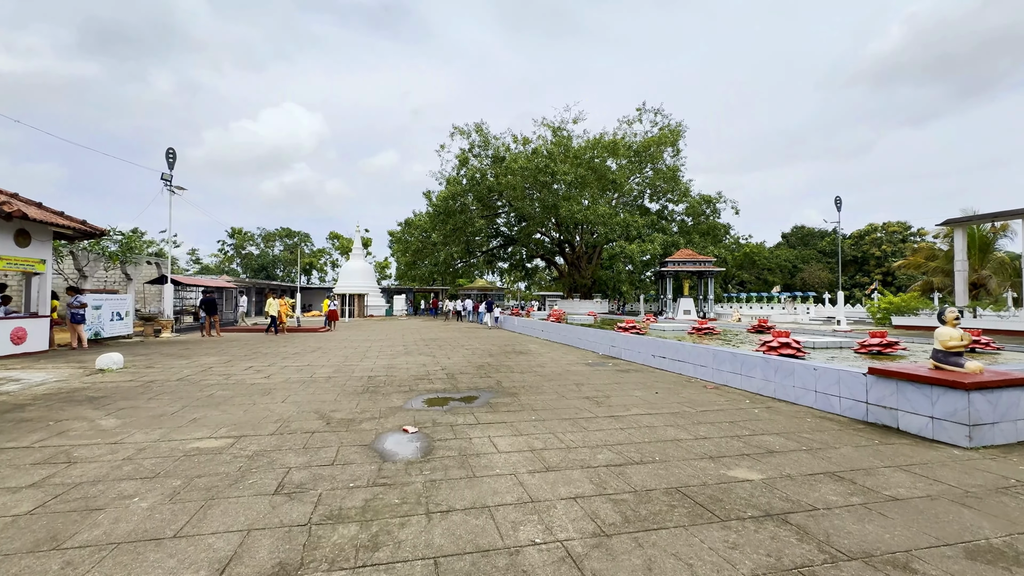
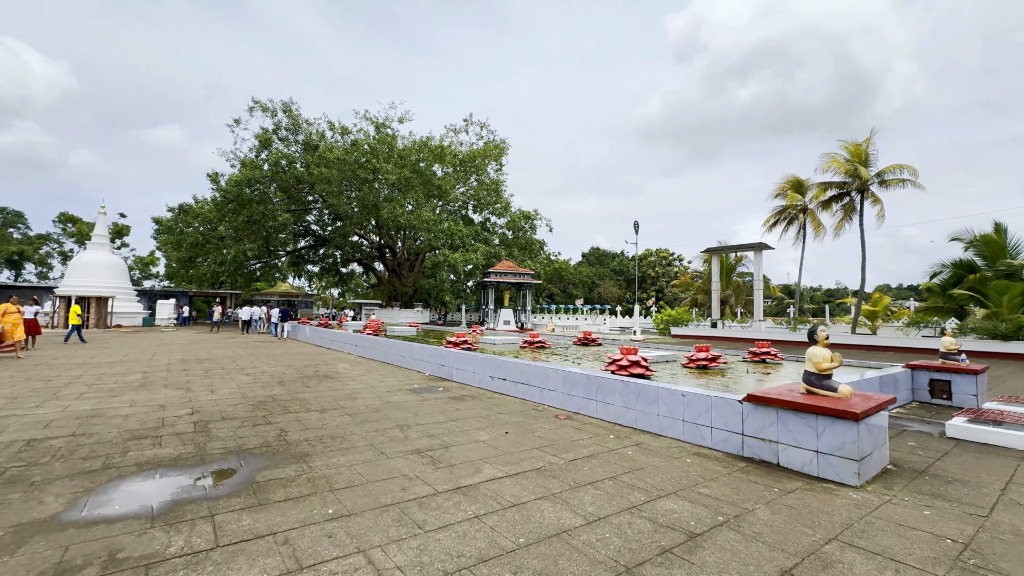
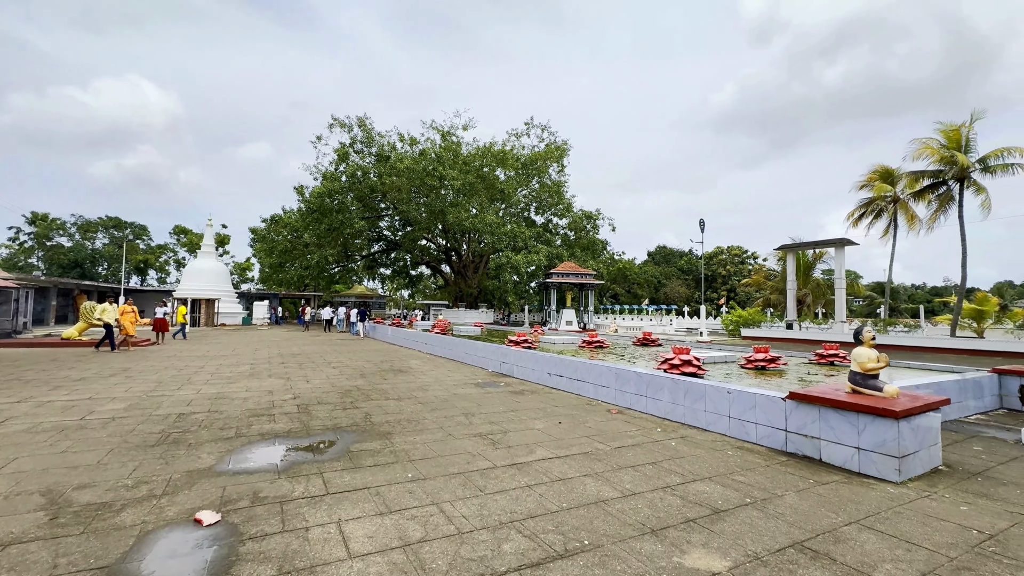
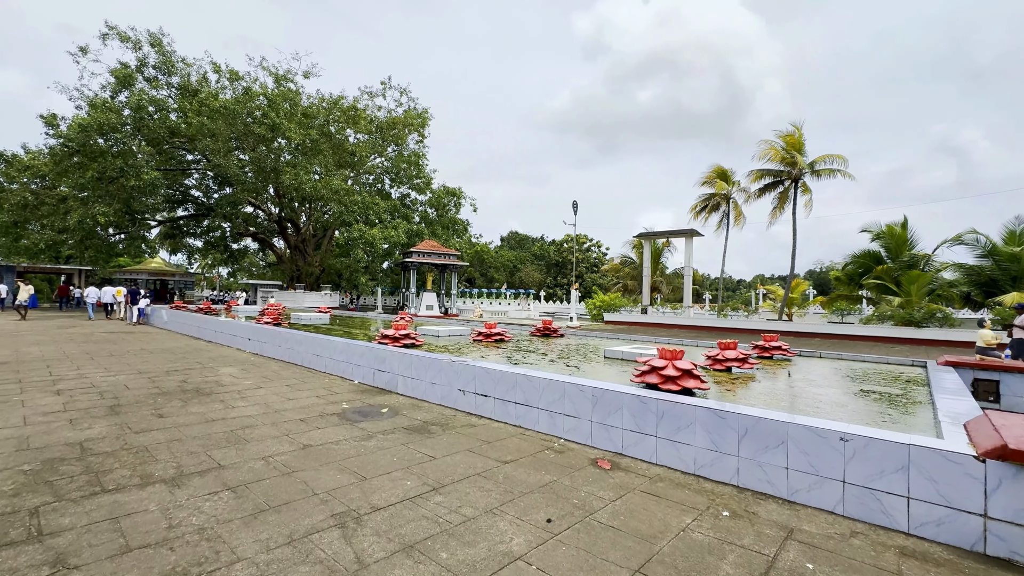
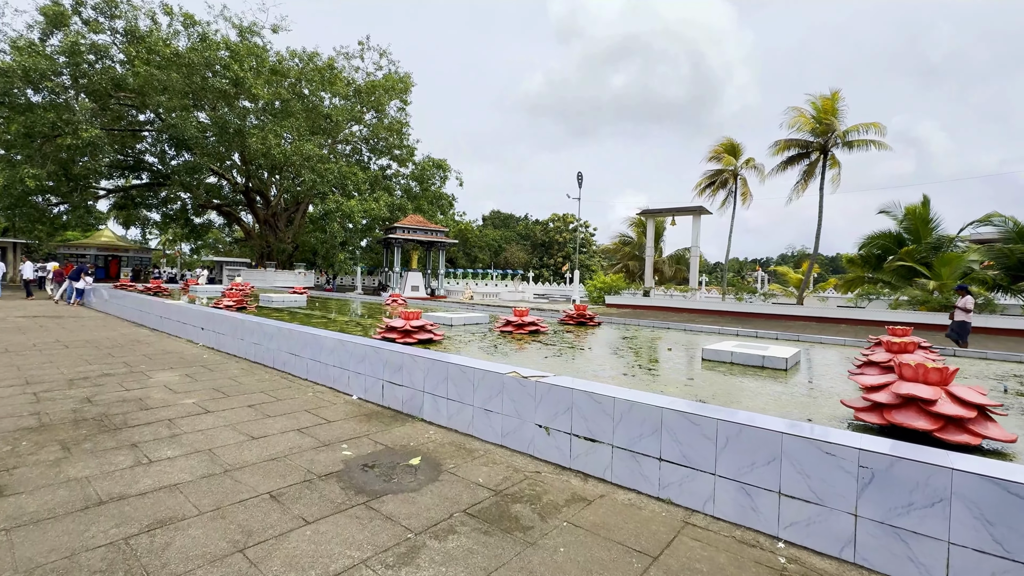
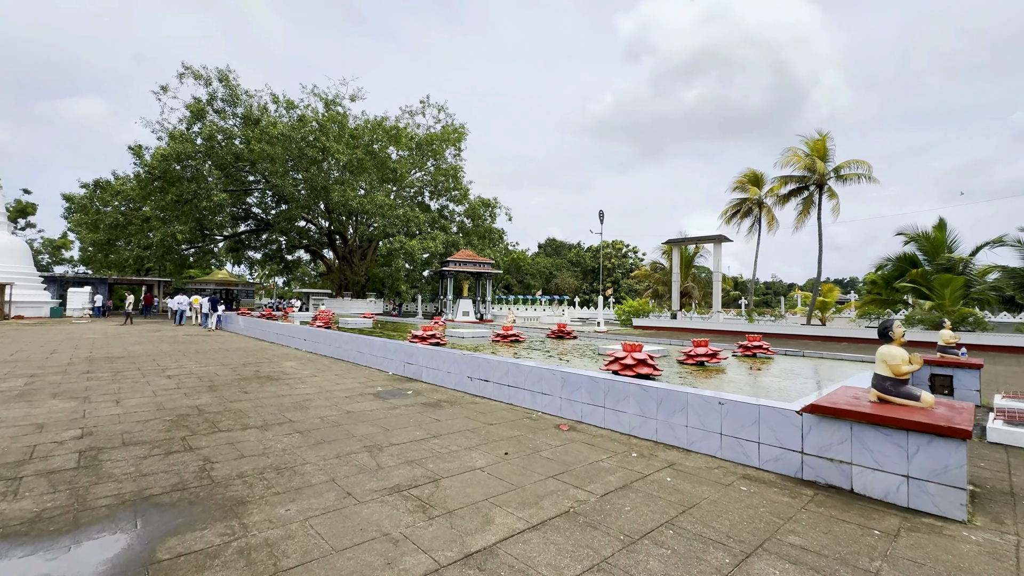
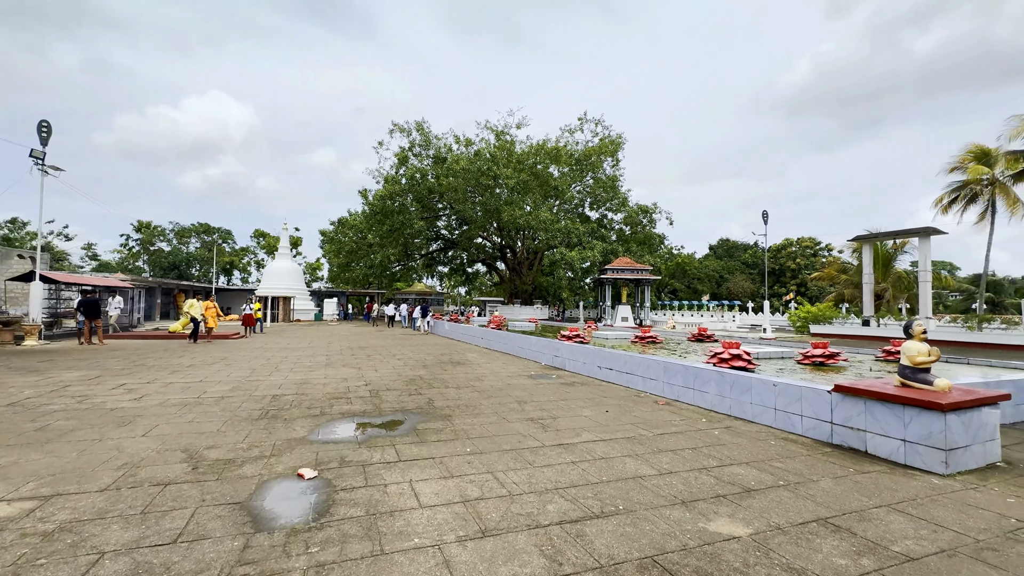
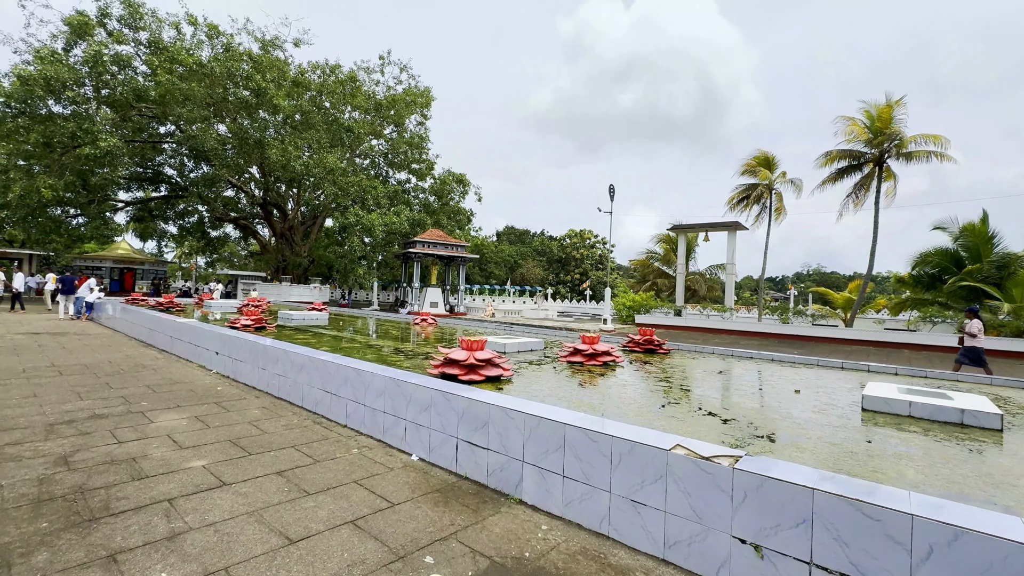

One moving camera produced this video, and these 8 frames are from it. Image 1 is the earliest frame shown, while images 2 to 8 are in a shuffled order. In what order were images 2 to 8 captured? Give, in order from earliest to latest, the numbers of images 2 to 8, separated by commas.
7, 3, 2, 6, 4, 5, 8
